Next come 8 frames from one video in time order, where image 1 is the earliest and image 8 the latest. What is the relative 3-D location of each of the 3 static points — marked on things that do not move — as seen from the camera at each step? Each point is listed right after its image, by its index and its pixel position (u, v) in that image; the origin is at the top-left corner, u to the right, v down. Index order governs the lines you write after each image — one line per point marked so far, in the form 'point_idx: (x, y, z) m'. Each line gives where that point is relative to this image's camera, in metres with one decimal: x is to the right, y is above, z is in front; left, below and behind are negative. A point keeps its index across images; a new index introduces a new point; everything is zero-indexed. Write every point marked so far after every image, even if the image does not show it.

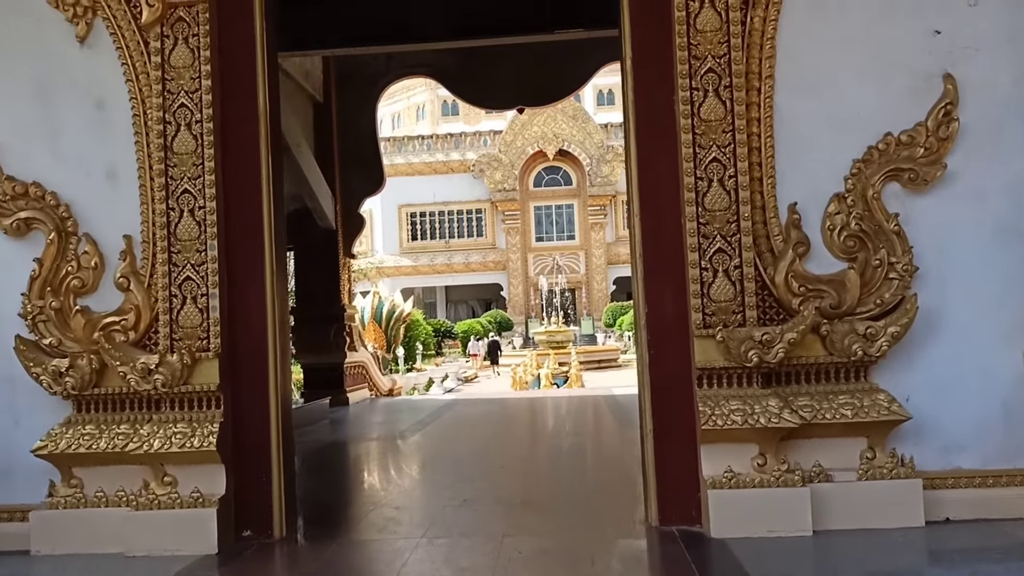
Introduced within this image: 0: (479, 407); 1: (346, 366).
0: (-0.2, -0.7, +5.3) m
1: (-1.1, -0.5, +5.5) m
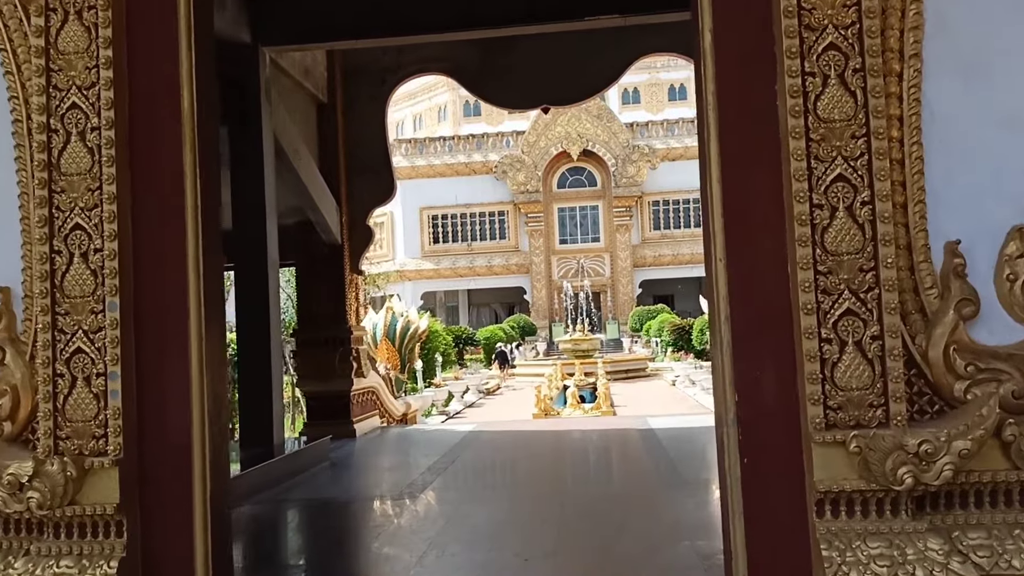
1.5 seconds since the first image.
0: (-0.1, -0.8, +4.7) m
1: (-0.9, -0.6, +5.0) m
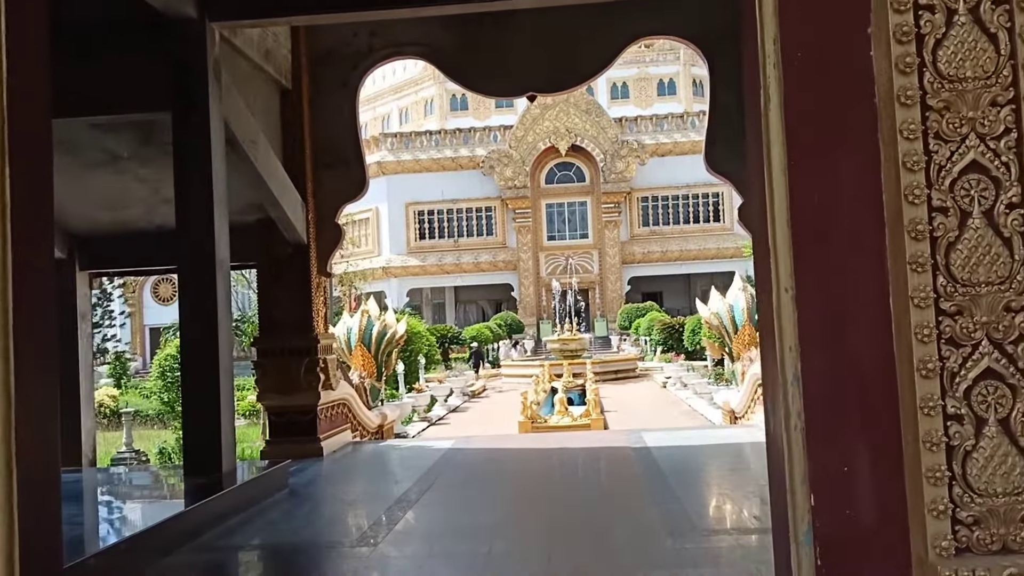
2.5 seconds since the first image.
0: (-0.2, -0.9, +4.3) m
1: (-1.0, -0.6, +4.6) m
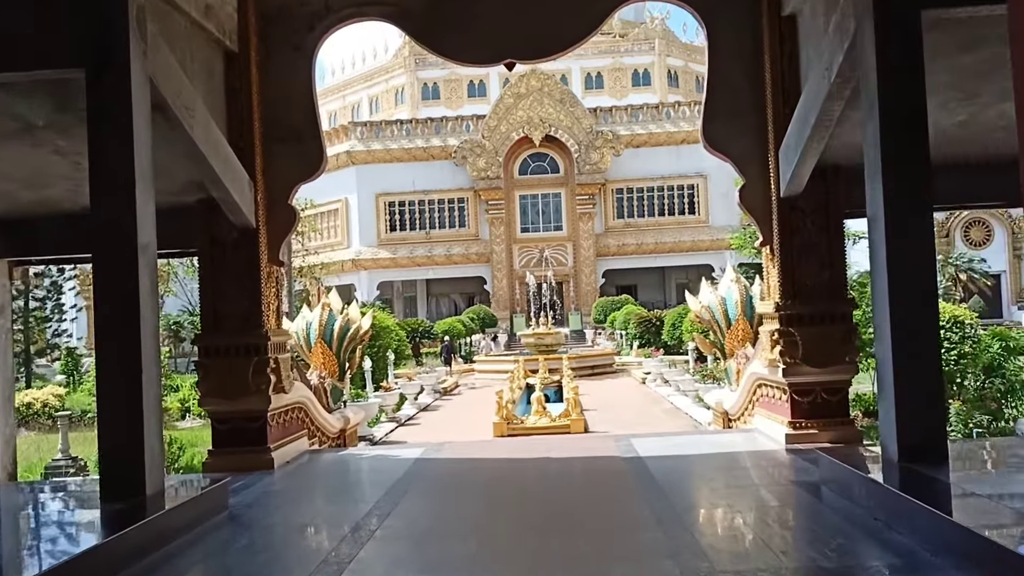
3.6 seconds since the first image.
0: (-0.3, -0.8, +3.8) m
1: (-1.1, -0.6, +4.1) m
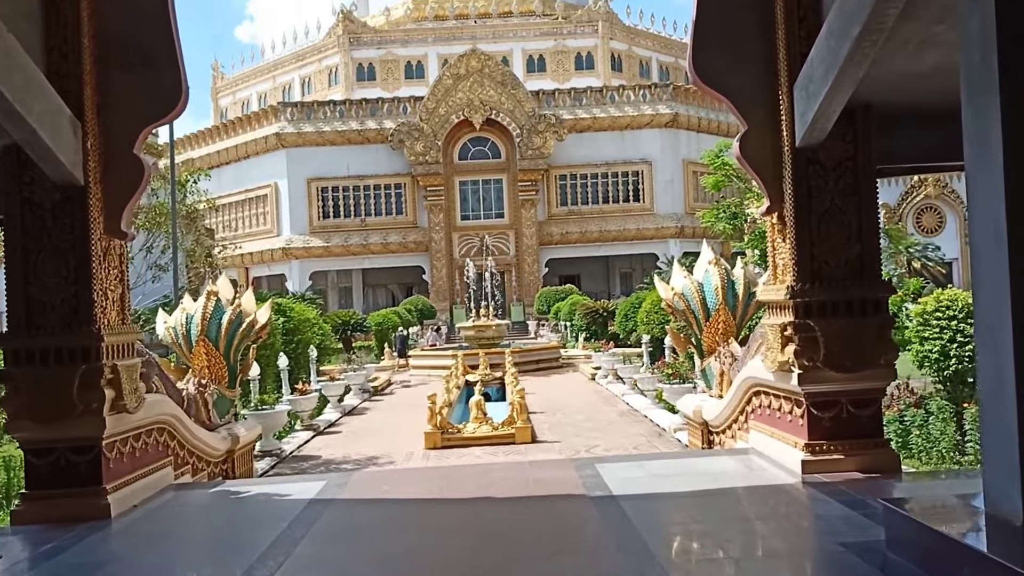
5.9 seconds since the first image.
0: (-0.5, -0.8, +2.8) m
1: (-1.4, -0.5, +3.0) m
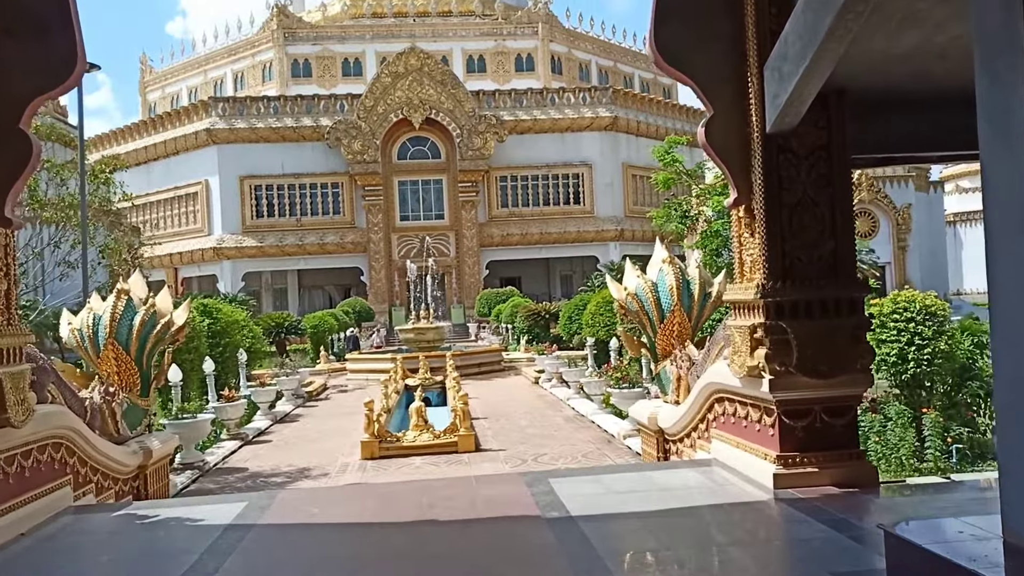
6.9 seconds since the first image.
0: (-0.7, -0.7, +2.4) m
1: (-1.5, -0.5, +2.6) m
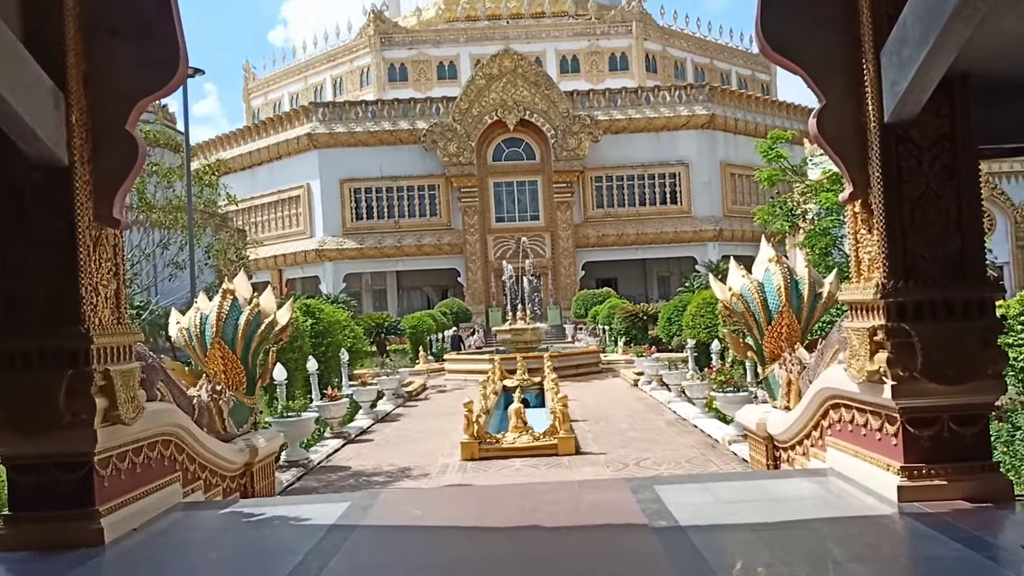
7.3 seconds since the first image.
0: (-0.4, -0.7, +2.4) m
1: (-1.2, -0.5, +2.7) m
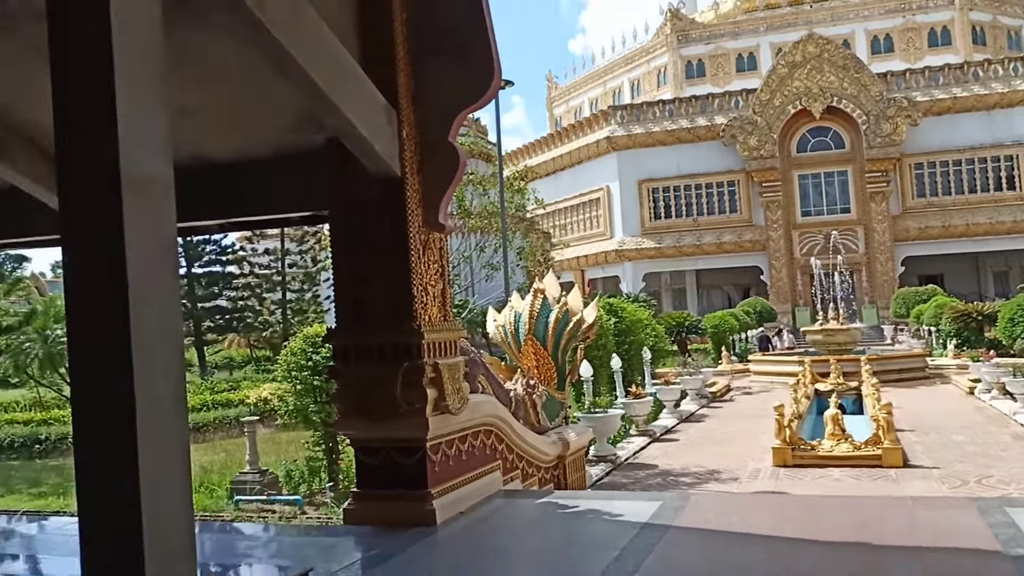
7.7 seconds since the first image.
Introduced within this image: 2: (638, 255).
0: (+0.5, -0.7, +2.4) m
1: (-0.2, -0.5, +2.9) m
2: (+2.8, +0.7, +19.7) m
